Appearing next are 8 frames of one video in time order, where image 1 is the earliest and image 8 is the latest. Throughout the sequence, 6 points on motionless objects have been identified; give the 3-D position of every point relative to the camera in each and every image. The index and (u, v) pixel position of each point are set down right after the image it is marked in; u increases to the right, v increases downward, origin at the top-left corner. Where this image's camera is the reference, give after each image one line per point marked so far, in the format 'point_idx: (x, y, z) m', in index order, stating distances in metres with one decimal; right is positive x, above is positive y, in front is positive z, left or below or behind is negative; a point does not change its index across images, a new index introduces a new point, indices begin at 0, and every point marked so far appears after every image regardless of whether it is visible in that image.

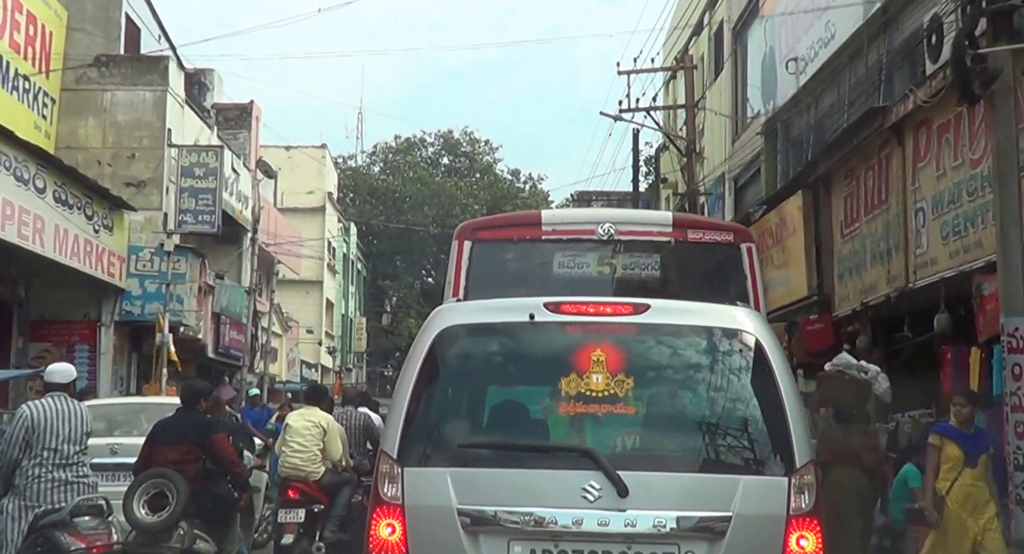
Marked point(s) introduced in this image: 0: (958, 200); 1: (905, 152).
0: (+3.4, +0.6, +10.6) m
1: (+3.4, +1.1, +12.0) m
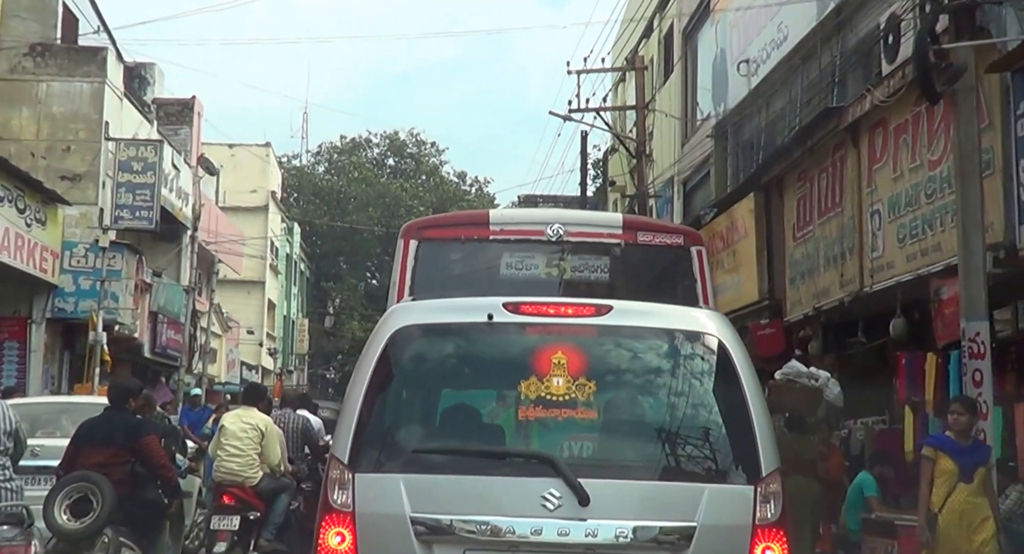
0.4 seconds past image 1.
0: (+3.0, +0.6, +10.3) m
1: (+3.0, +1.0, +11.8) m
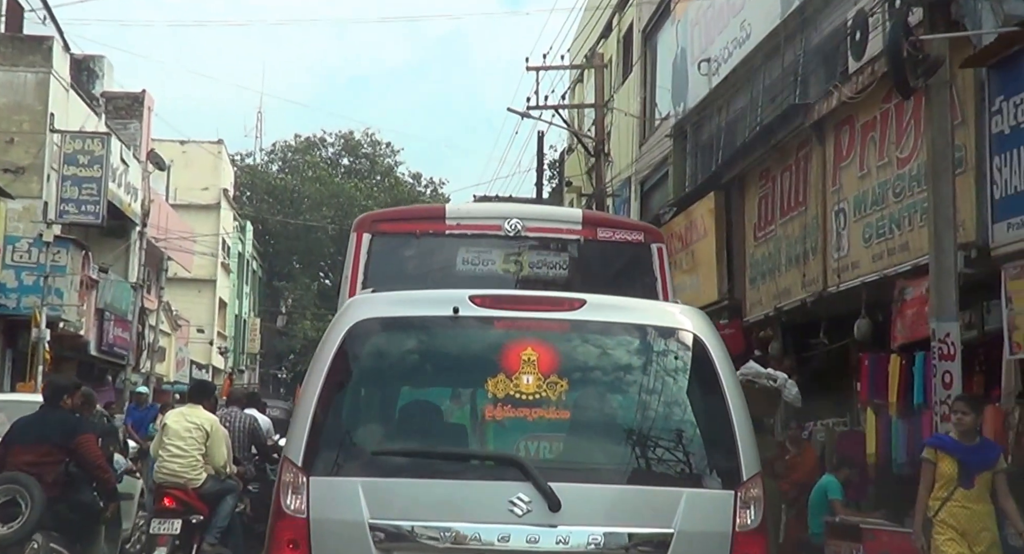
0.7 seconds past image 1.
0: (+2.7, +0.6, +10.1) m
1: (+2.6, +1.0, +11.6) m
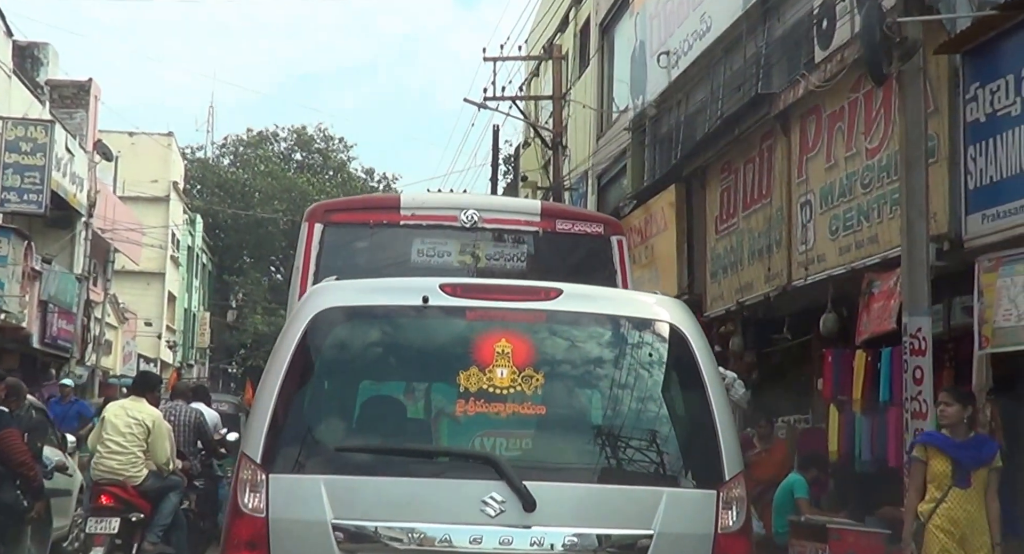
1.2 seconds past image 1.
0: (+2.4, +0.6, +9.9) m
1: (+2.3, +1.1, +11.3) m
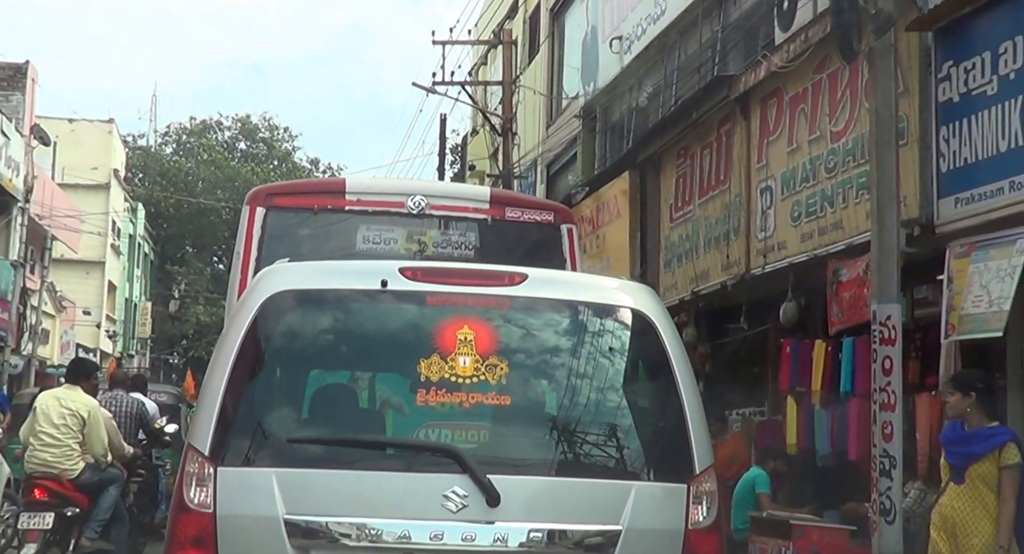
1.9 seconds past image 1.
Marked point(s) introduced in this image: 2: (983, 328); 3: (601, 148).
0: (+2.1, +0.7, +9.6) m
1: (+1.9, +1.2, +11.0) m
2: (+2.4, -0.3, +7.0) m
3: (+1.1, +1.6, +17.4) m
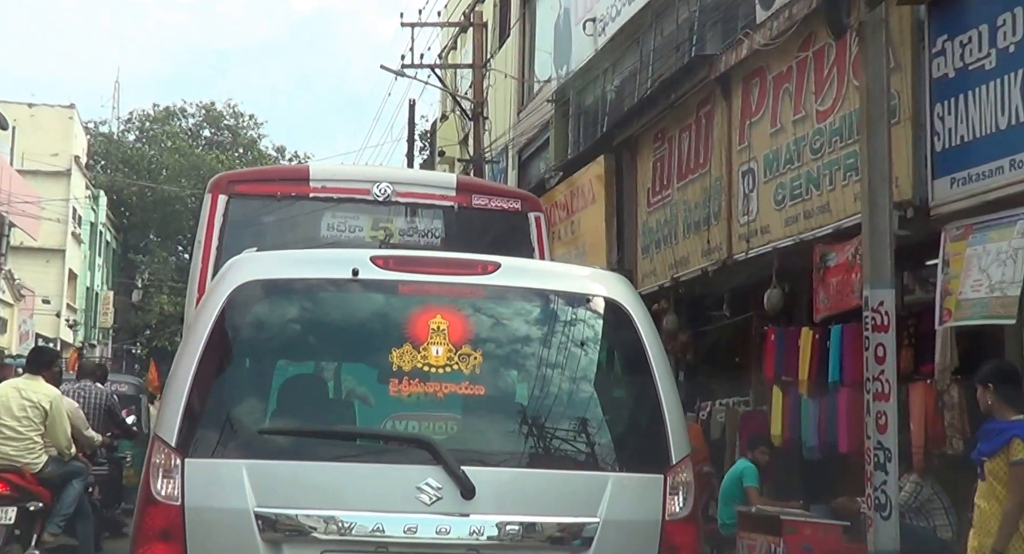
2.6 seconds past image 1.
0: (+1.9, +0.8, +9.2) m
1: (+1.7, +1.3, +10.6) m
2: (+2.3, -0.2, +6.7) m
3: (+0.7, +1.8, +17.0) m
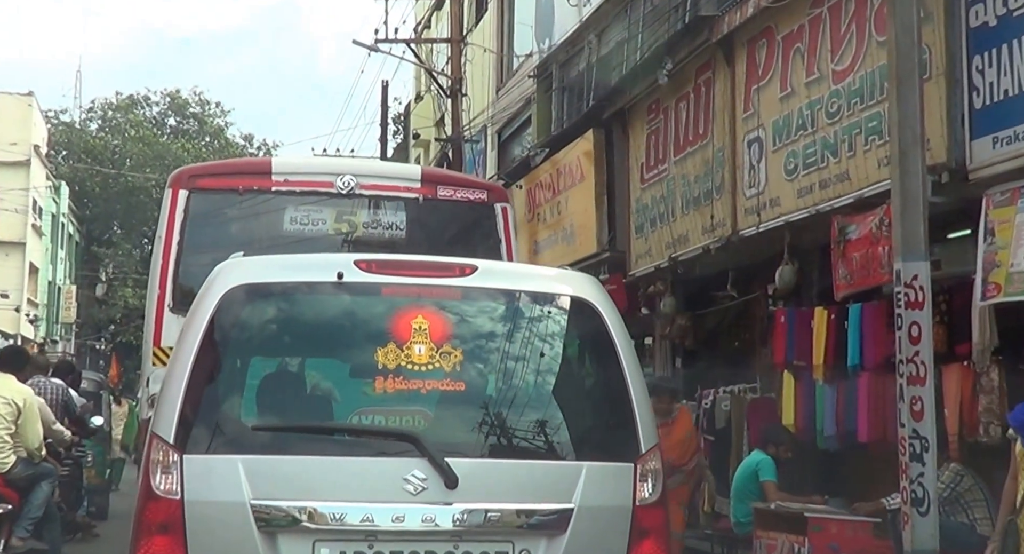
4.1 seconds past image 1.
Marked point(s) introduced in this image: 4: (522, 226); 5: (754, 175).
0: (+1.9, +0.9, +8.5) m
1: (+1.6, +1.5, +9.9) m
2: (+2.3, 0.0, +6.0) m
3: (+0.5, +2.0, +16.3) m
4: (+0.1, +0.6, +16.6) m
5: (+1.7, +0.7, +9.4) m
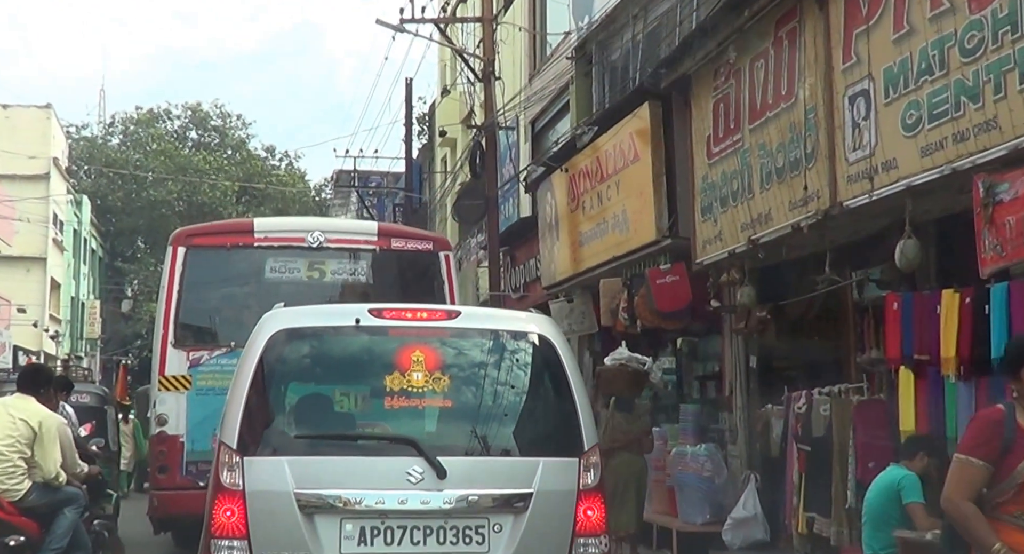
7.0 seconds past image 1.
0: (+2.2, +1.1, +7.0) m
1: (+1.9, +1.6, +8.4) m
2: (+2.6, +0.1, +4.5) m
3: (+0.9, +2.0, +14.8) m
4: (+0.6, +0.6, +15.1) m
5: (+2.0, +0.8, +7.9) m
